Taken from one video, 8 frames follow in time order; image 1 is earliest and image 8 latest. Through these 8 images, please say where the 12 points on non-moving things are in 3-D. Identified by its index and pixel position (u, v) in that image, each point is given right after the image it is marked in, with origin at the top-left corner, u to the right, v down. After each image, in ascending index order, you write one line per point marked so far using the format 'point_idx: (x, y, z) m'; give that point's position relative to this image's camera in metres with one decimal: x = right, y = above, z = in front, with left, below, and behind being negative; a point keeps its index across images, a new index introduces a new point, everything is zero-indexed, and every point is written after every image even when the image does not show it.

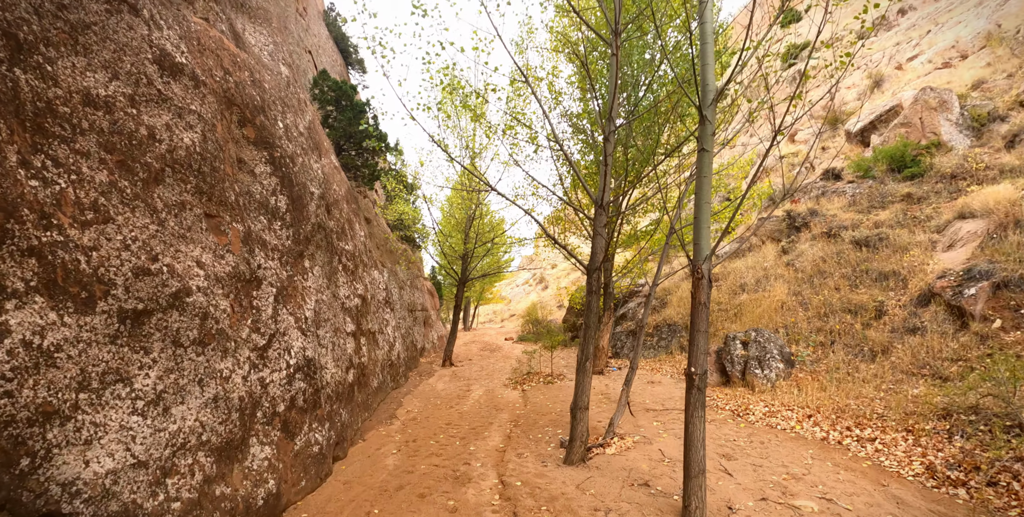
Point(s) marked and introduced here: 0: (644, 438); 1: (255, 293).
0: (+2.2, -3.1, +8.1) m
1: (-3.7, -0.5, +6.8) m
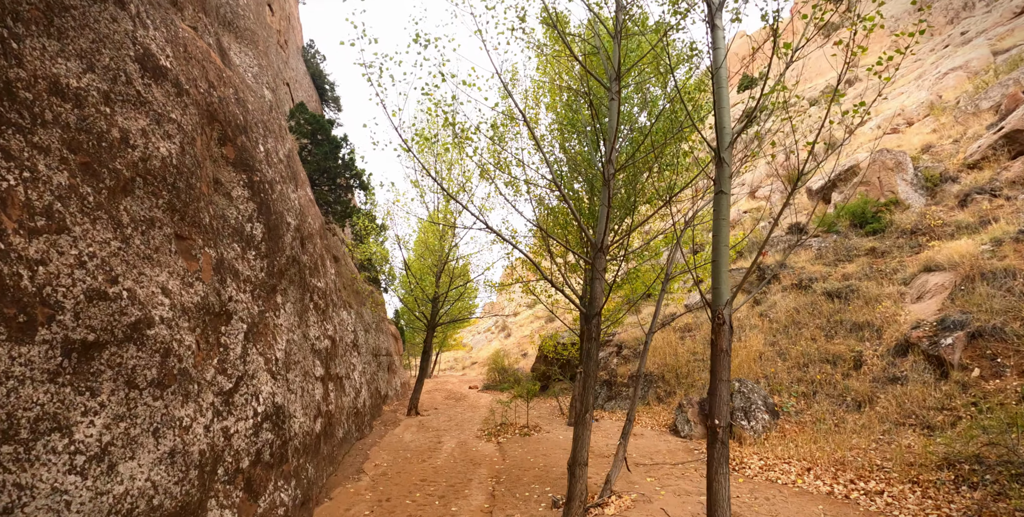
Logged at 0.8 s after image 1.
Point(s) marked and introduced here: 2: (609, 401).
0: (+2.1, -3.8, +7.5) m
1: (-3.7, -0.9, +6.0) m
2: (+3.5, -5.3, +17.6) m
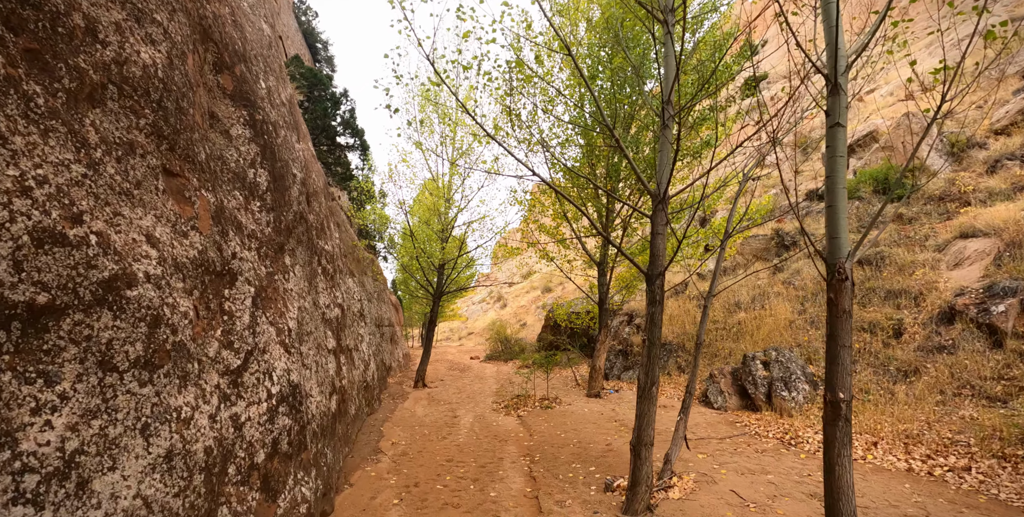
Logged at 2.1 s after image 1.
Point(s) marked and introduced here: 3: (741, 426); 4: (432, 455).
0: (+2.7, -3.1, +6.7) m
1: (-3.0, -0.3, +4.9) m
2: (+4.0, -4.0, +16.9) m
3: (+4.7, -3.4, +9.6) m
4: (-1.5, -3.6, +8.7) m
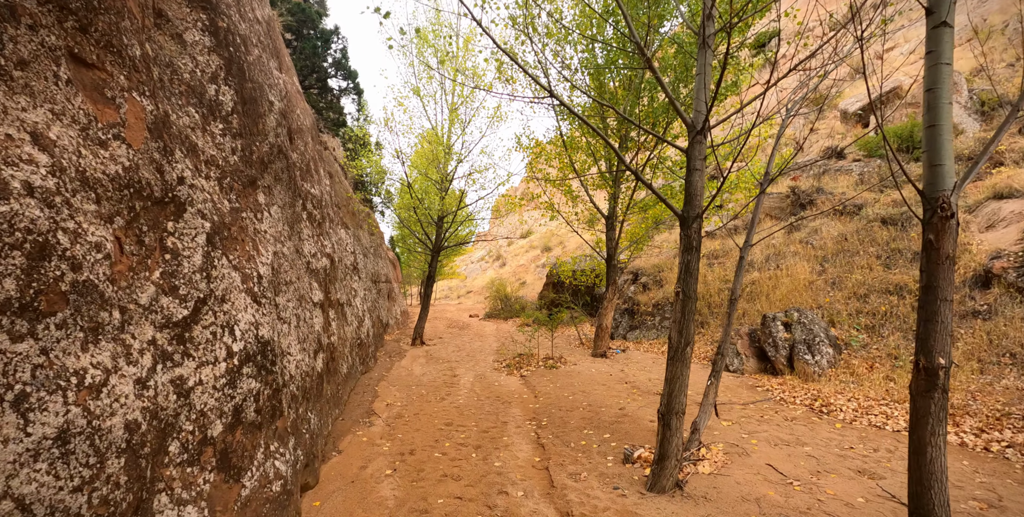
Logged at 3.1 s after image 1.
0: (+2.8, -2.4, +6.0) m
1: (-2.8, +0.3, +3.9) m
2: (+4.1, -2.5, +16.2) m
3: (+4.7, -2.5, +8.9) m
4: (-1.4, -2.7, +8.0) m
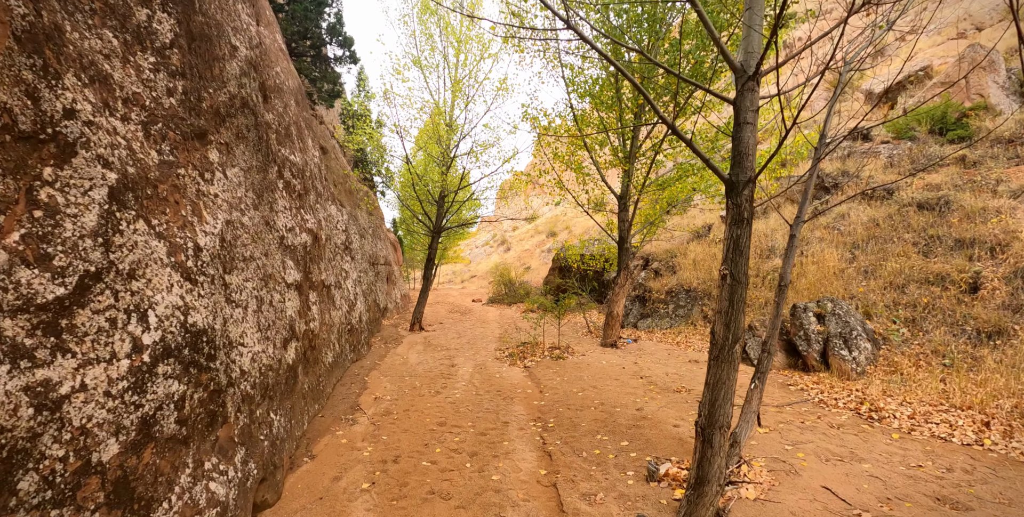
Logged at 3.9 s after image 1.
0: (+2.8, -2.2, +5.0) m
1: (-2.8, +0.5, +2.9) m
2: (+4.2, -2.0, +15.2) m
3: (+4.8, -2.2, +7.9) m
4: (-1.4, -2.4, +7.1) m
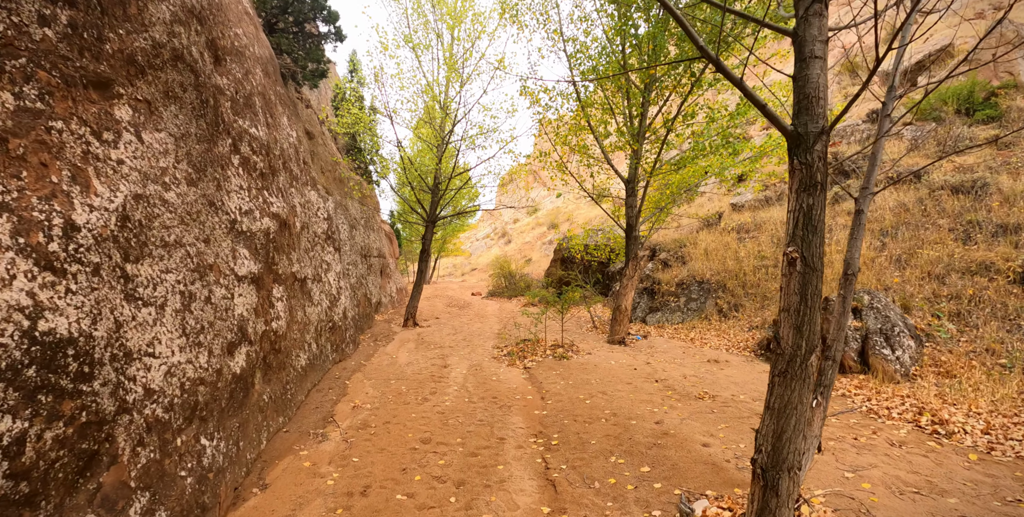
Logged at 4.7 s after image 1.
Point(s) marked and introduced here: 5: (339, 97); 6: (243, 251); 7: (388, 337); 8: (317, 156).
0: (+2.8, -2.0, +4.0) m
1: (-2.9, +0.6, +1.9) m
2: (+4.2, -1.6, +14.2) m
3: (+4.7, -2.0, +6.9) m
4: (-1.4, -2.2, +6.1) m
5: (-6.3, +5.9, +17.1) m
6: (-3.1, +0.1, +5.5) m
7: (-3.5, -2.2, +13.3) m
8: (-6.1, +3.3, +14.7) m
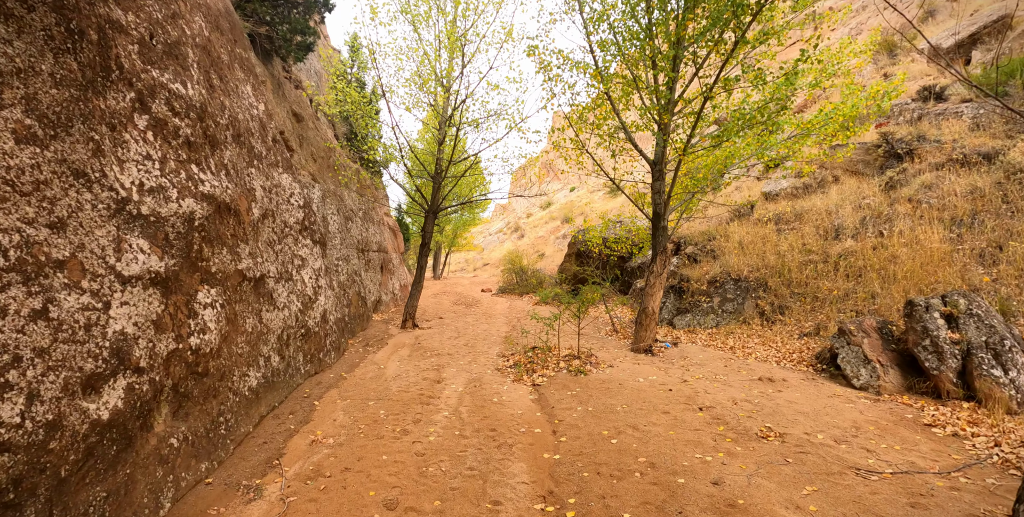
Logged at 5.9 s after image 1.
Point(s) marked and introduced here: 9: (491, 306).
0: (+2.7, -2.0, +2.3) m
1: (-3.0, +0.6, +0.4) m
2: (+4.4, -1.5, +12.5) m
3: (+4.8, -1.9, +5.2) m
4: (-1.4, -2.1, +4.5) m
5: (-6.0, +6.0, +15.6) m
6: (-3.2, +0.1, +3.9) m
7: (-3.3, -2.1, +11.9) m
8: (-5.9, +3.4, +13.3) m
9: (-0.9, -2.0, +19.1) m
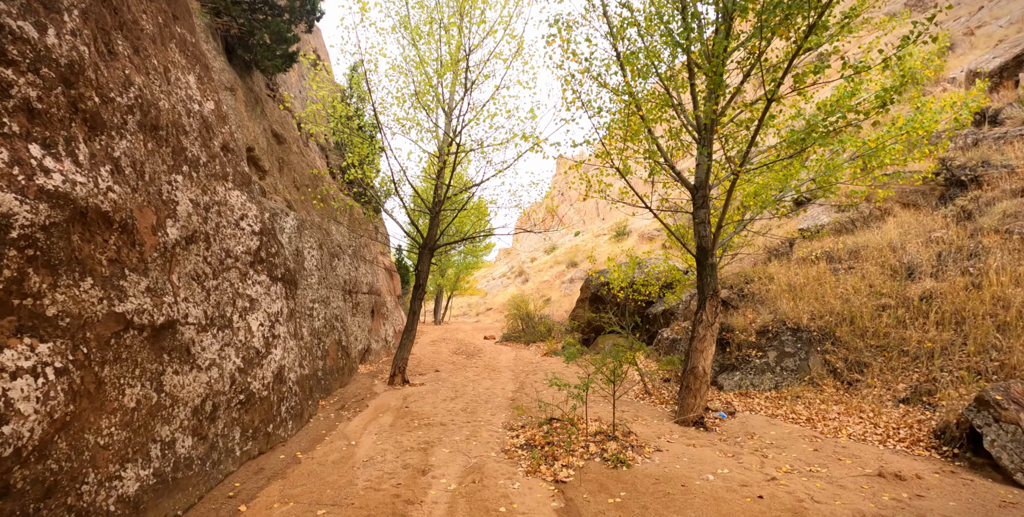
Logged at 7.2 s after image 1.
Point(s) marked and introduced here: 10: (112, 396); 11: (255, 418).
0: (+2.8, -2.0, +0.2) m
1: (-2.9, +0.8, -1.5) m
2: (+4.6, -2.5, +10.3) m
3: (+4.9, -2.2, +3.0) m
4: (-1.3, -2.3, +2.4) m
5: (-5.7, +4.8, +14.2) m
6: (-3.0, 0.0, +2.0) m
7: (-3.1, -3.0, +9.7) m
8: (-5.6, +2.4, +11.7) m
9: (-0.6, -3.6, +16.9) m
10: (-3.2, -1.1, +3.8) m
11: (-3.4, -2.0, +6.0) m
